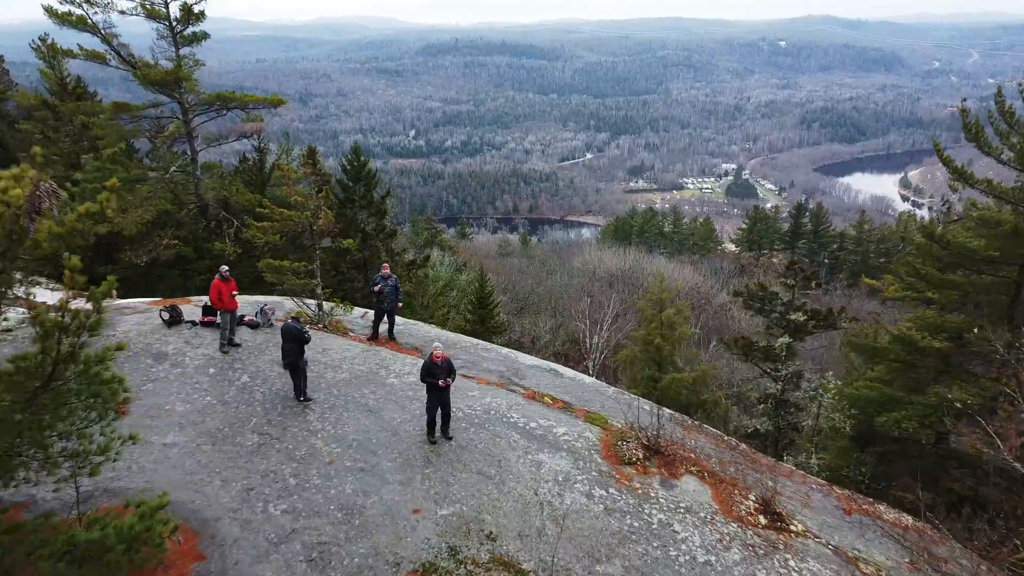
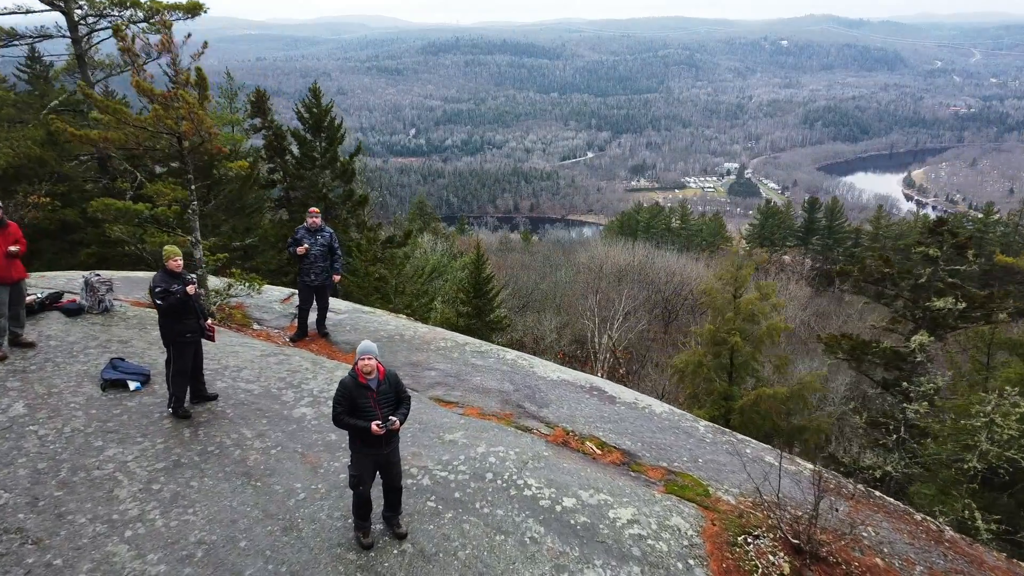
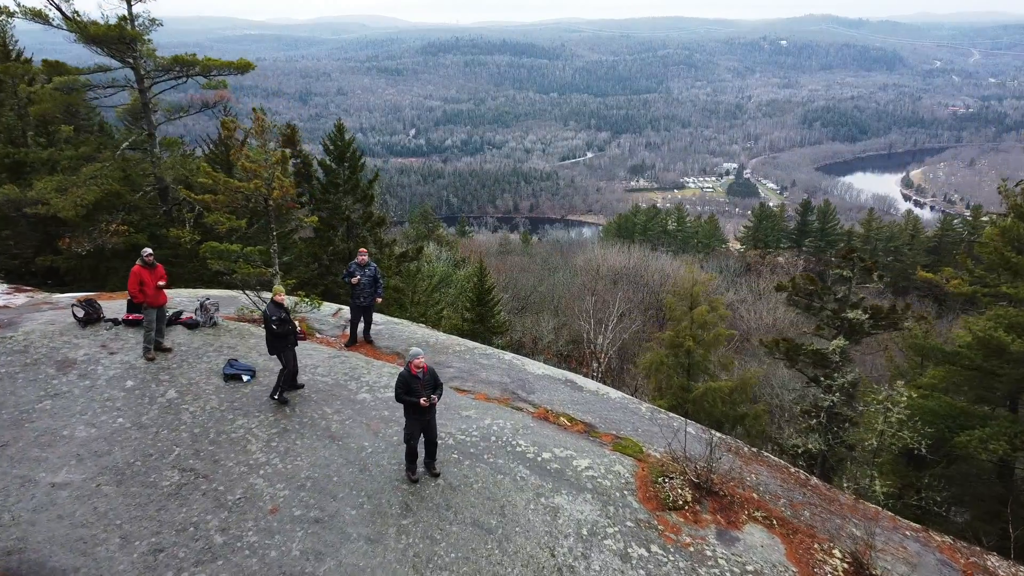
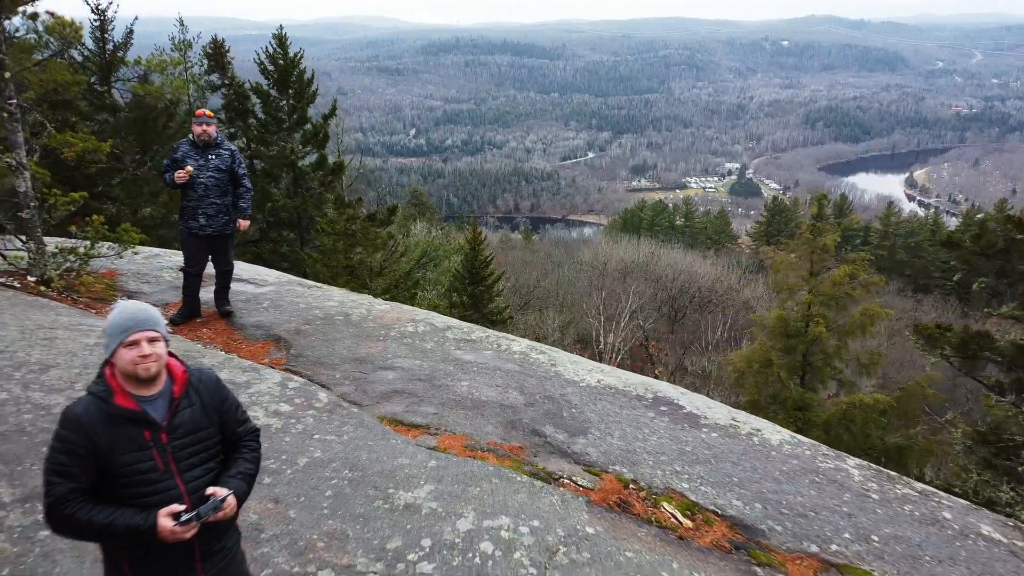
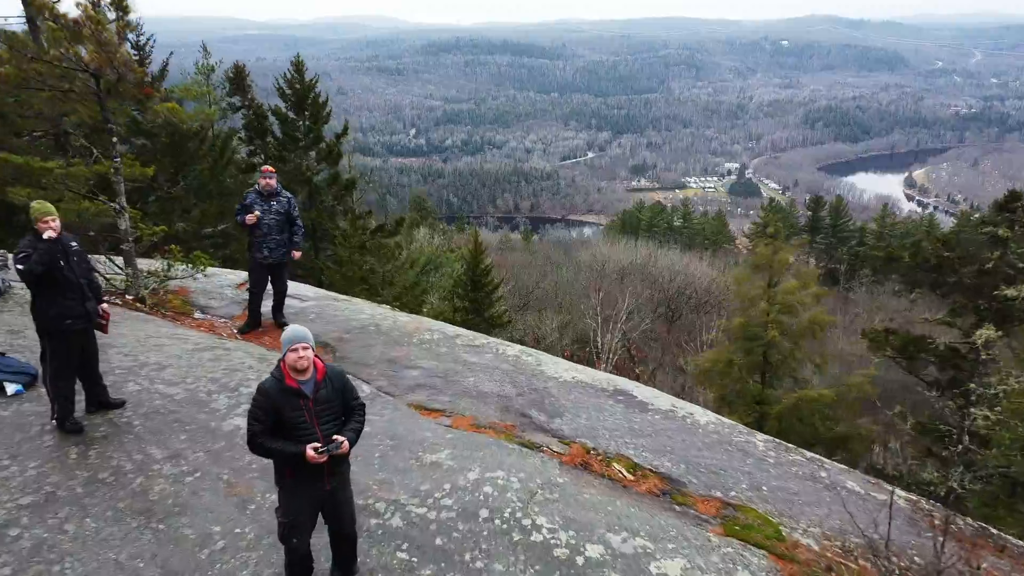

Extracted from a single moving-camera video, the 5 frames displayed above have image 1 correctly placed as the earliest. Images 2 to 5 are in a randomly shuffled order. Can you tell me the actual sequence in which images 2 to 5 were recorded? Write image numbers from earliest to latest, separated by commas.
3, 2, 5, 4
